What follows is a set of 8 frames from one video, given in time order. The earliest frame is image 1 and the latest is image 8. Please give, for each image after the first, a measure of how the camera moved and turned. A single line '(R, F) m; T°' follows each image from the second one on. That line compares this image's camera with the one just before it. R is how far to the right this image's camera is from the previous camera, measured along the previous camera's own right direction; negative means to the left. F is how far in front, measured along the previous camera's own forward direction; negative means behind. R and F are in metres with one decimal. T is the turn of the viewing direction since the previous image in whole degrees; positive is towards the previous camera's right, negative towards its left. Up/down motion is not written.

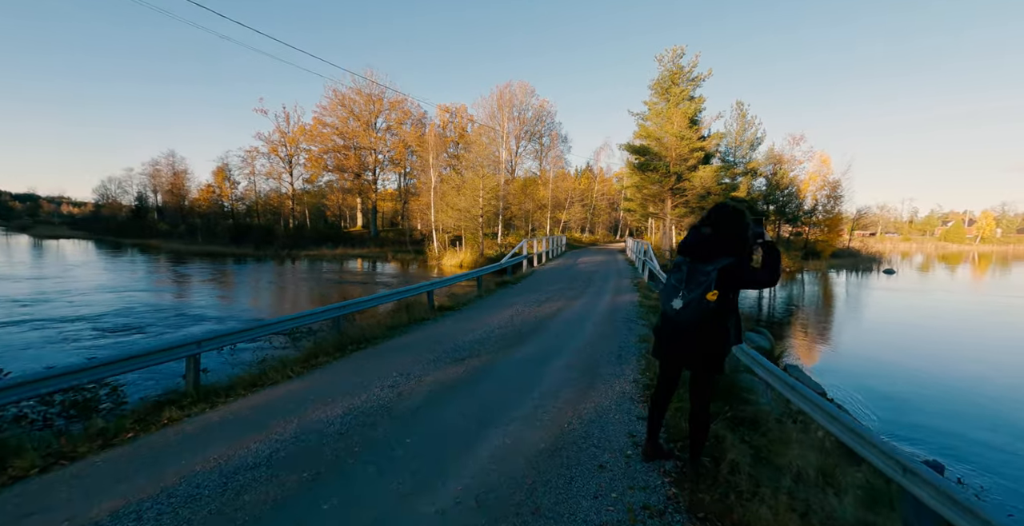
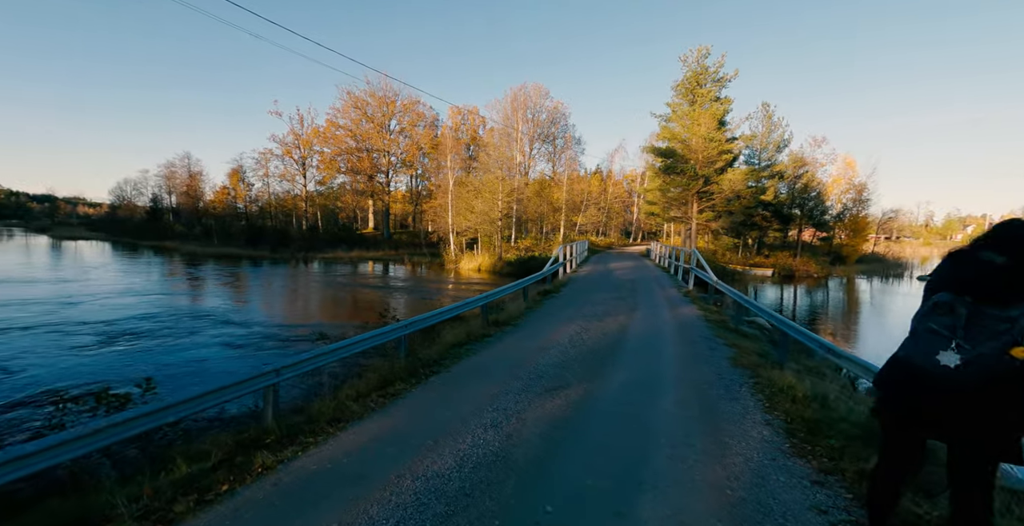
(-0.8, +0.4) m; -1°
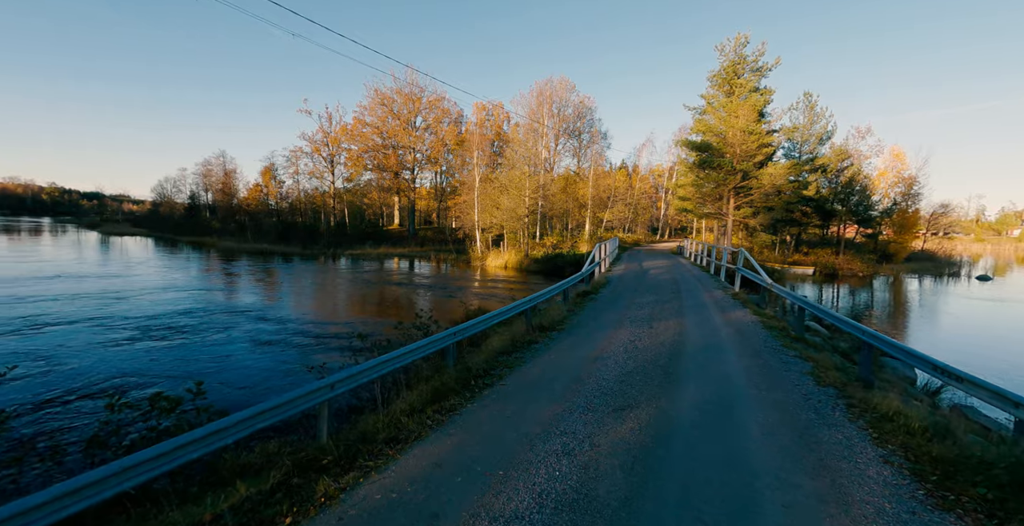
(-0.4, +0.3) m; -3°
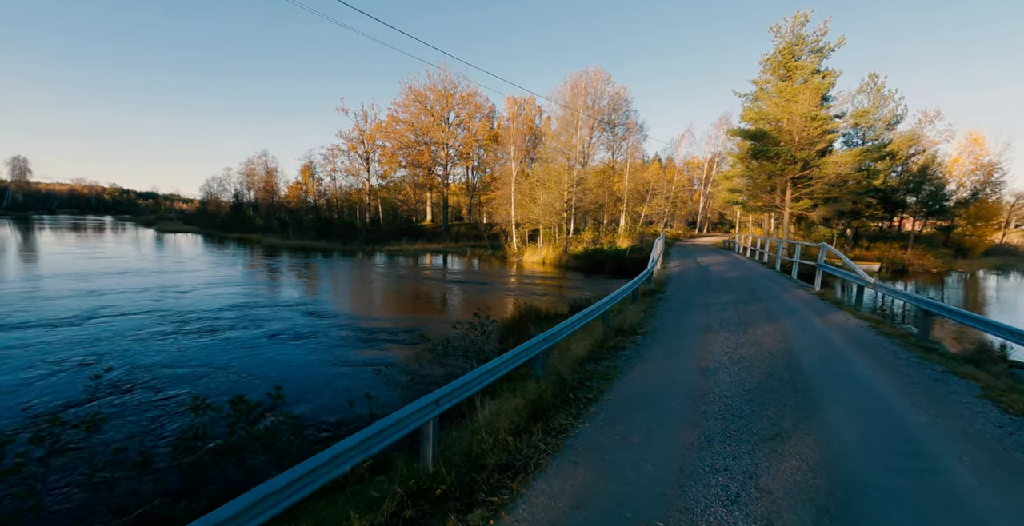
(-0.7, +0.5) m; -4°
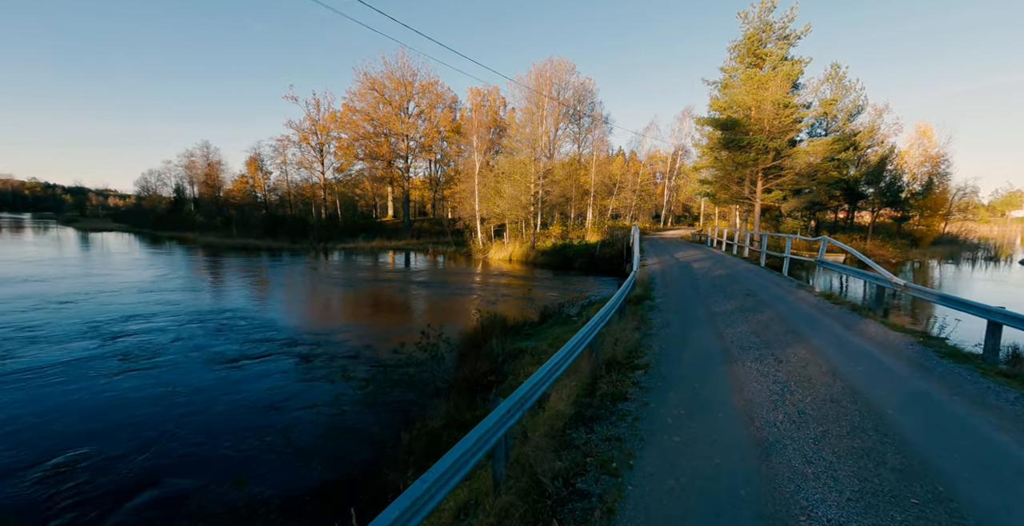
(+0.2, +1.7) m; +4°
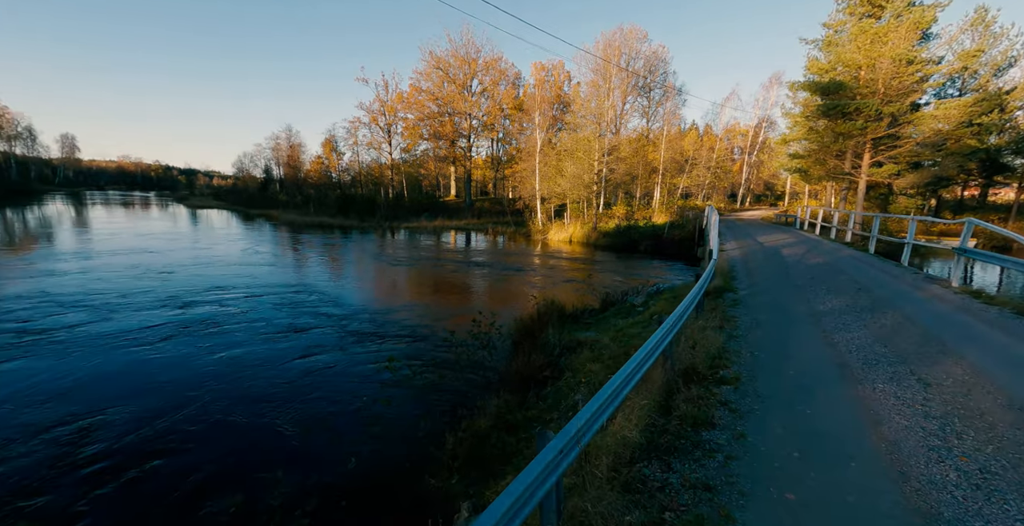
(+0.1, +0.8) m; -8°
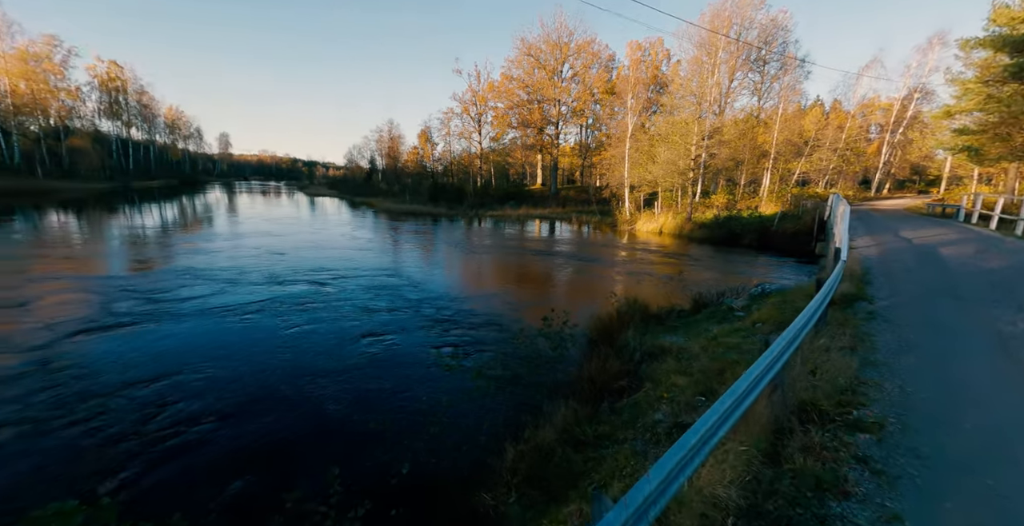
(+0.3, +0.9) m; -12°
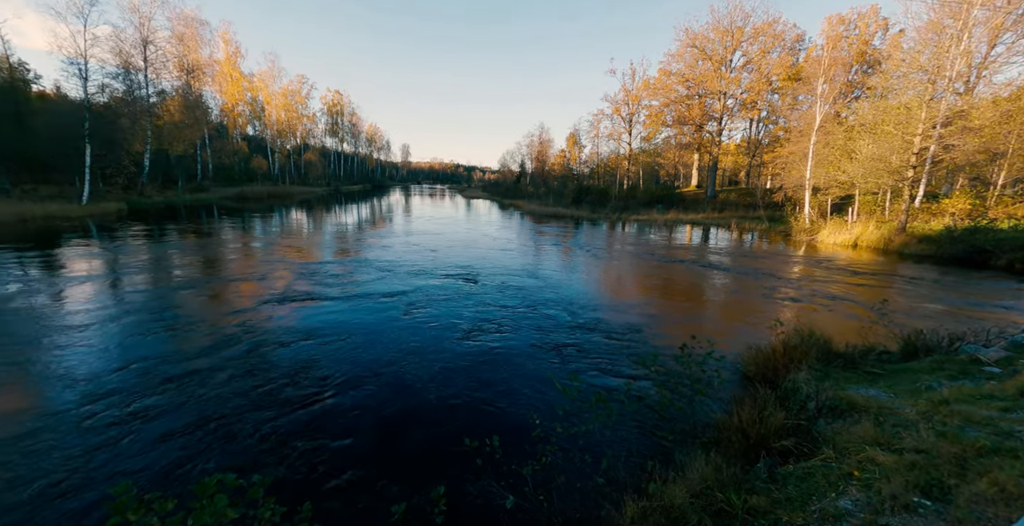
(+0.3, +1.2) m; -19°
